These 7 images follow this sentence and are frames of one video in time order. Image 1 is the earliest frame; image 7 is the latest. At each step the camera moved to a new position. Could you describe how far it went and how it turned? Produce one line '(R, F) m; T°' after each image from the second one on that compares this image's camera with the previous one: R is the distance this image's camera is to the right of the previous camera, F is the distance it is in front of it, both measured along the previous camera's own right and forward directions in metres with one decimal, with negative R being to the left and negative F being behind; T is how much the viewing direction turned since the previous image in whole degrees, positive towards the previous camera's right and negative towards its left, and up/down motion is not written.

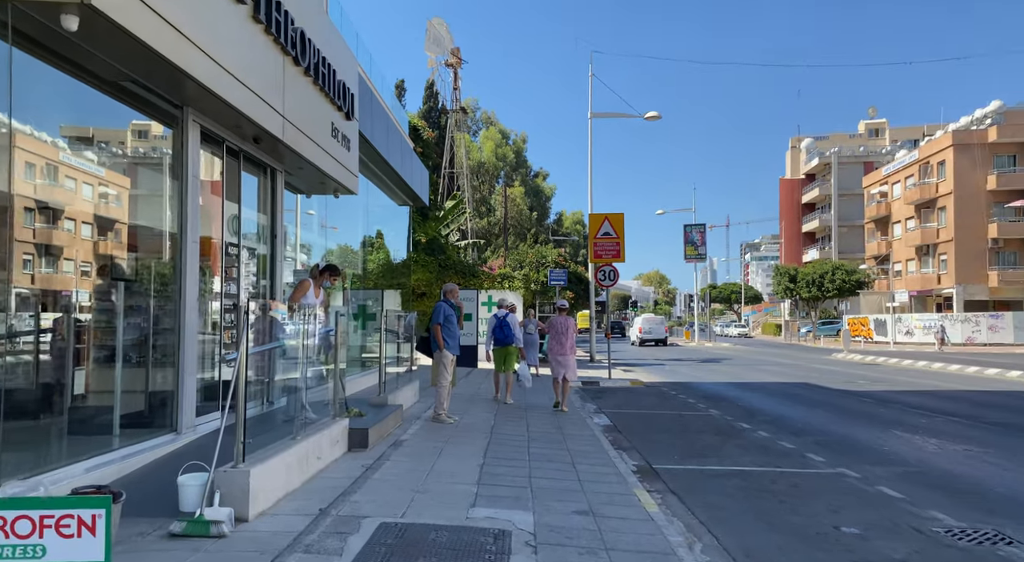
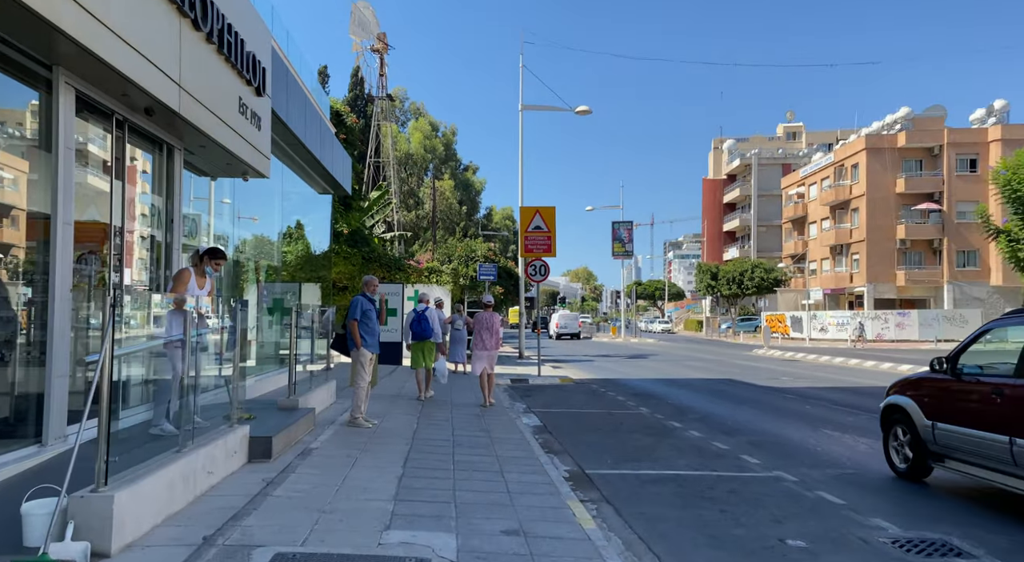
(0.0, +0.6) m; +5°
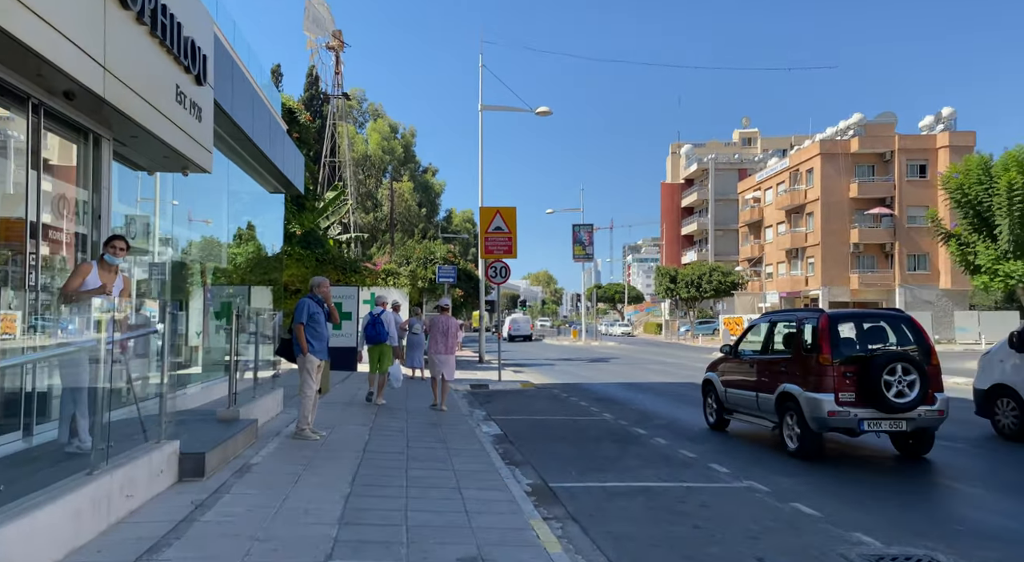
(0.0, +0.5) m; +3°
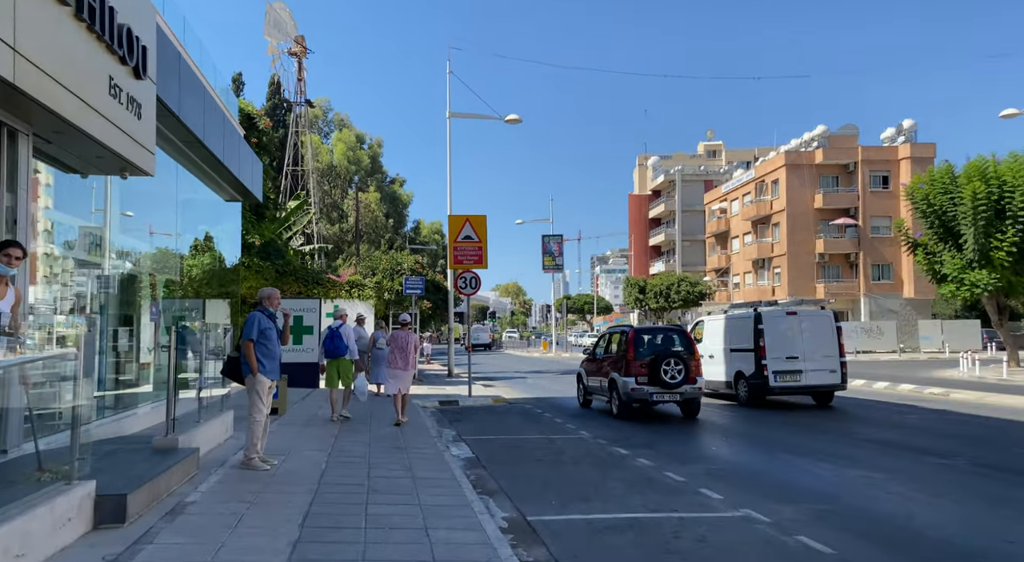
(0.0, +0.7) m; +2°
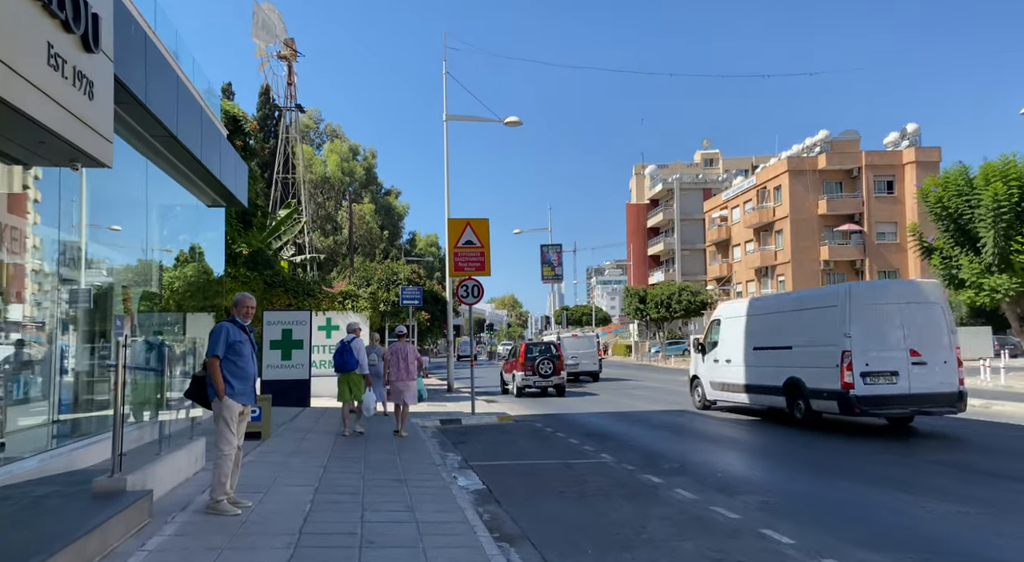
(-0.2, +1.2) m; 0°
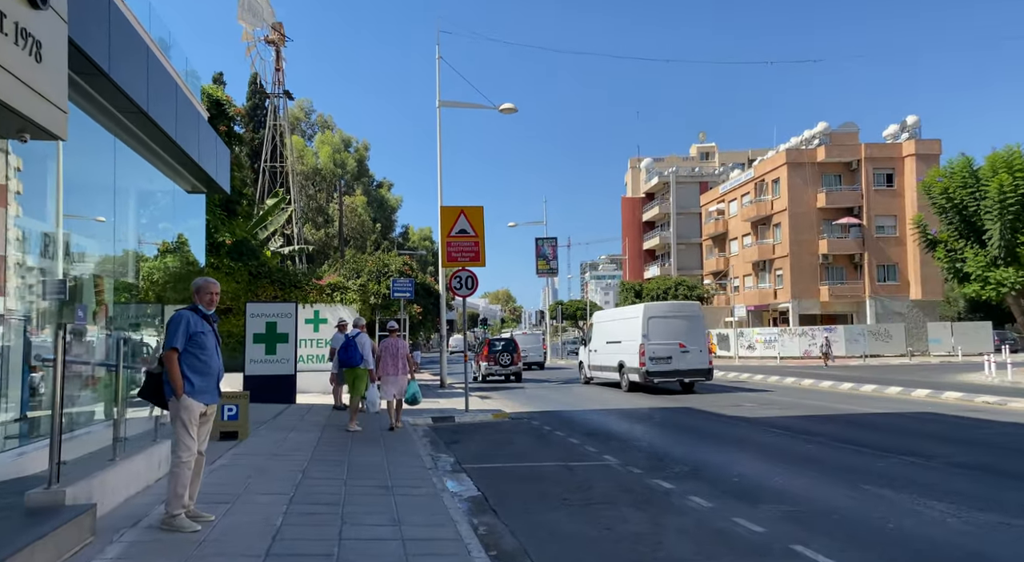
(0.0, +0.7) m; 0°
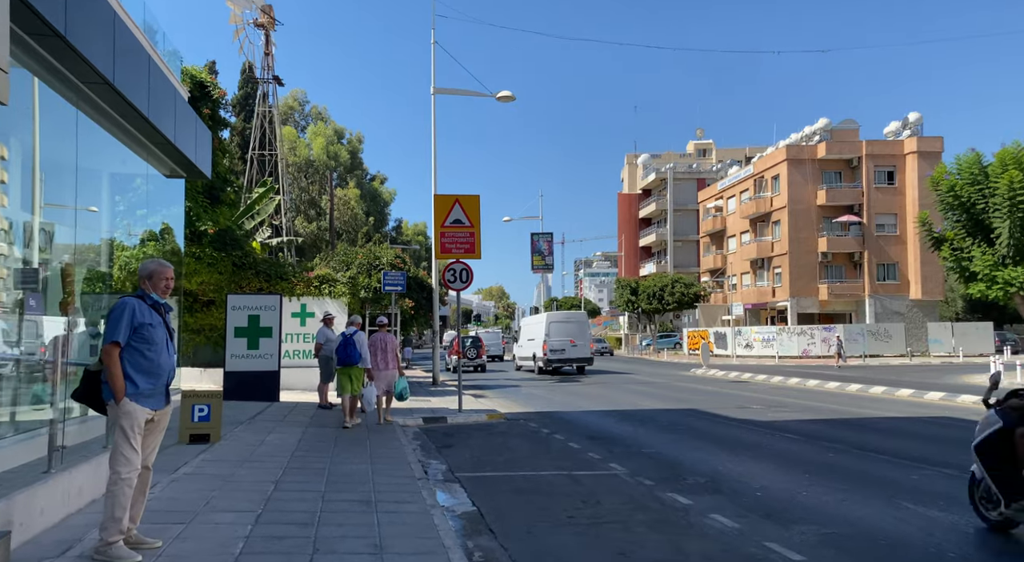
(-0.1, +0.8) m; 0°
